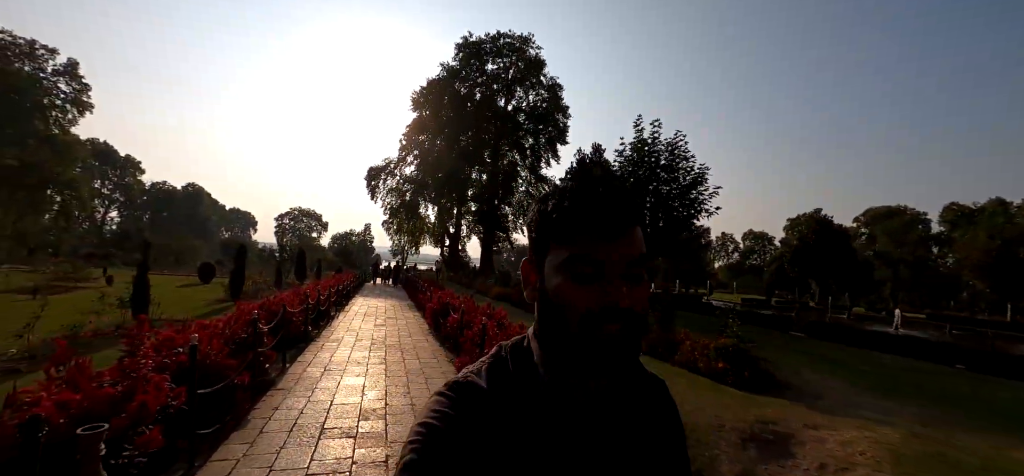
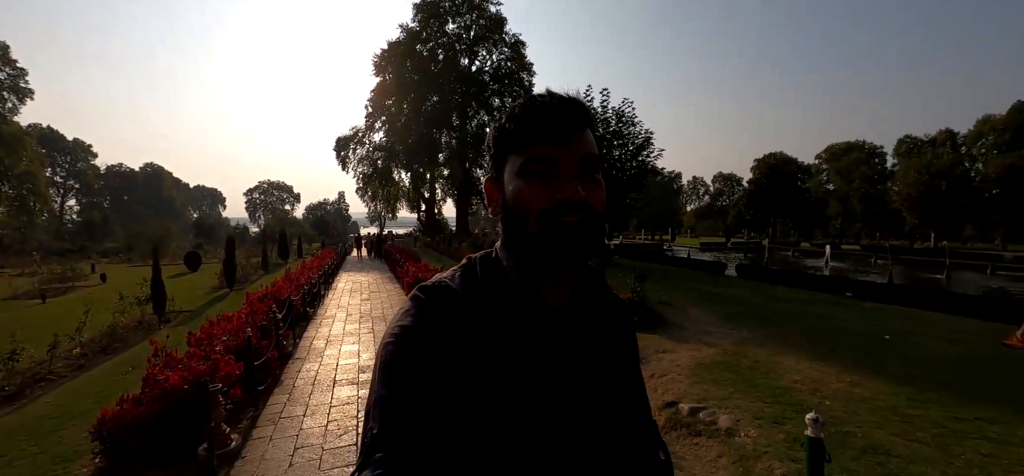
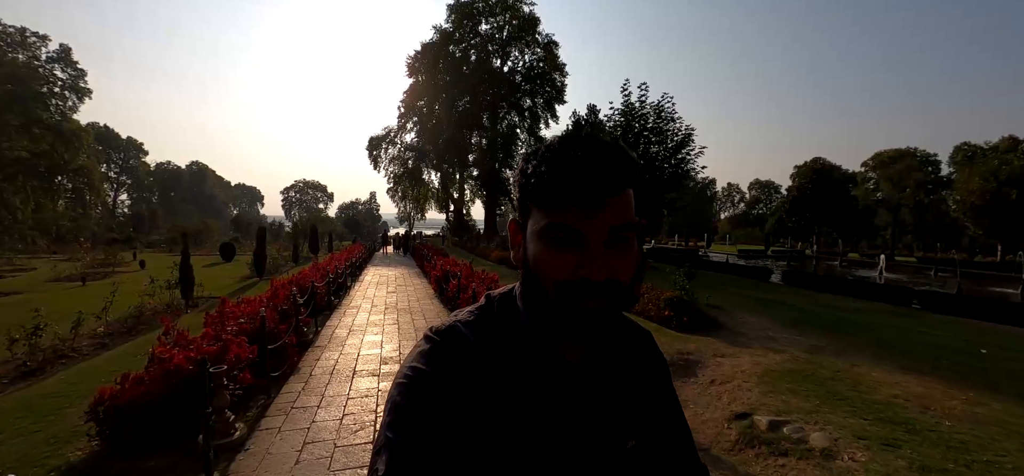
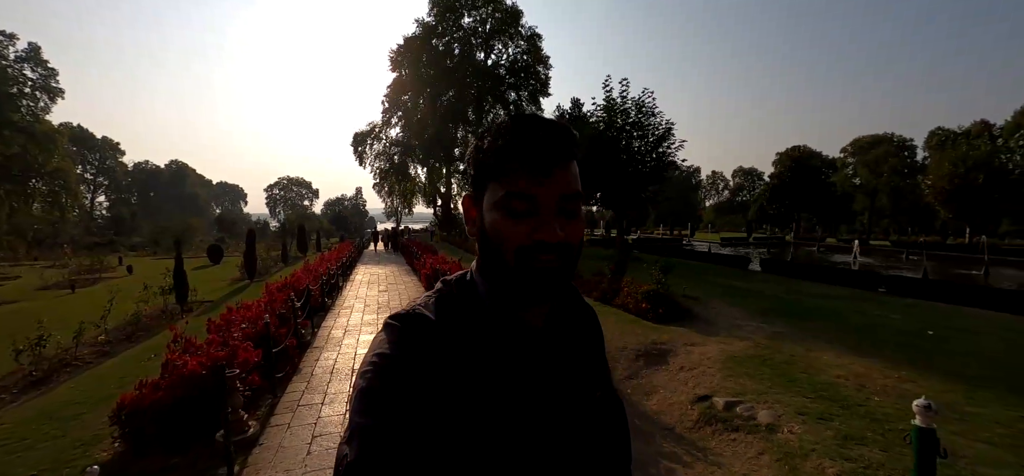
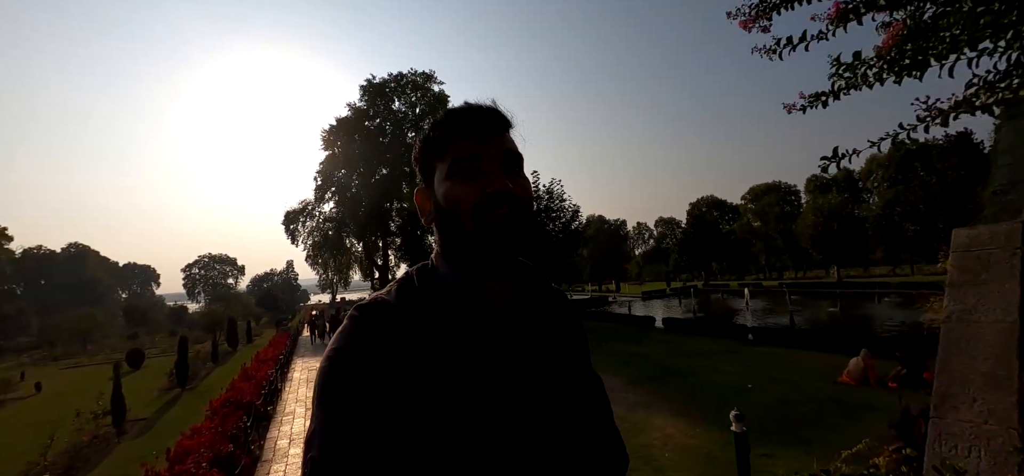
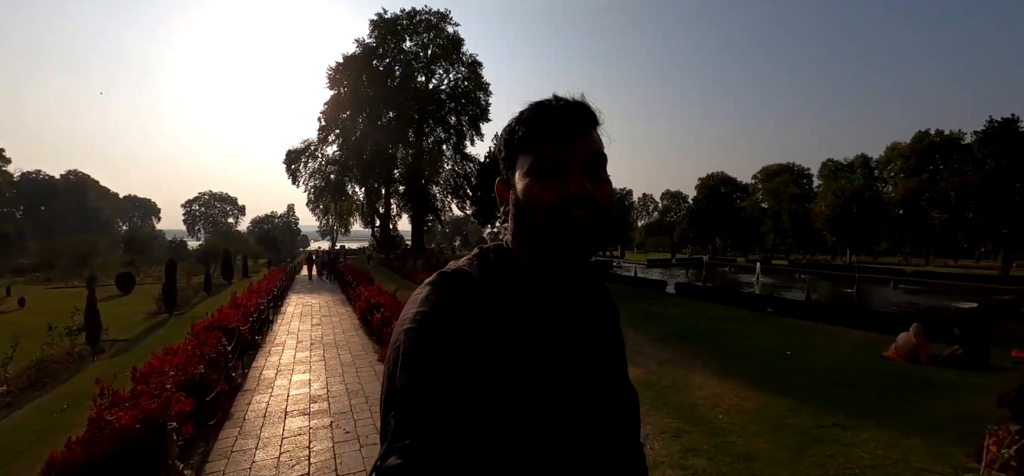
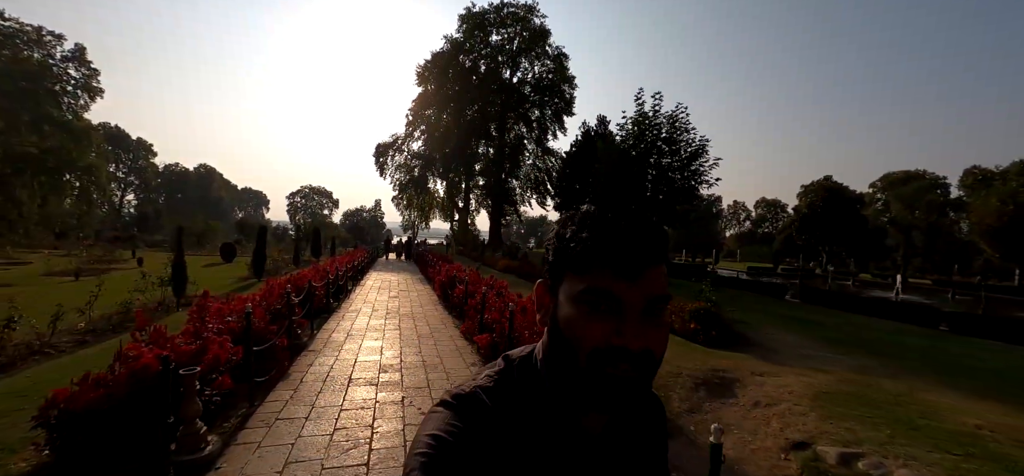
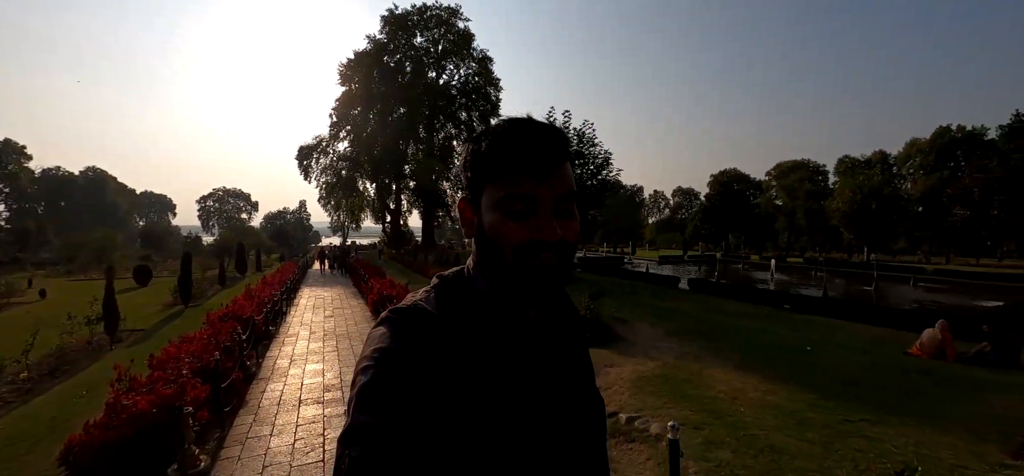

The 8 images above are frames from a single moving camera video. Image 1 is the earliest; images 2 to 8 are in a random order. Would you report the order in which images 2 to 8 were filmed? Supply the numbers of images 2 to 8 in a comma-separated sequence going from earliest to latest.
7, 3, 4, 2, 8, 6, 5
